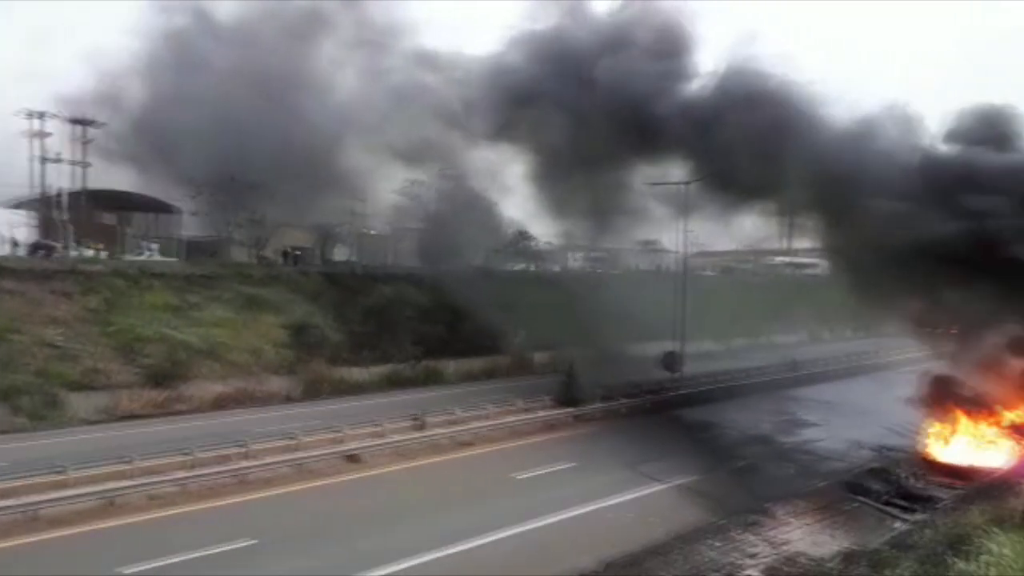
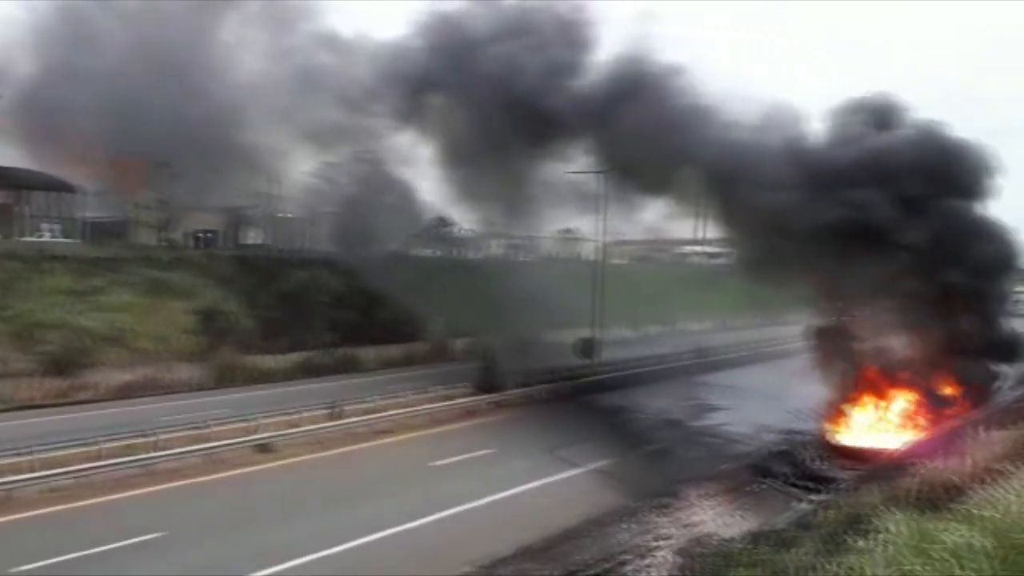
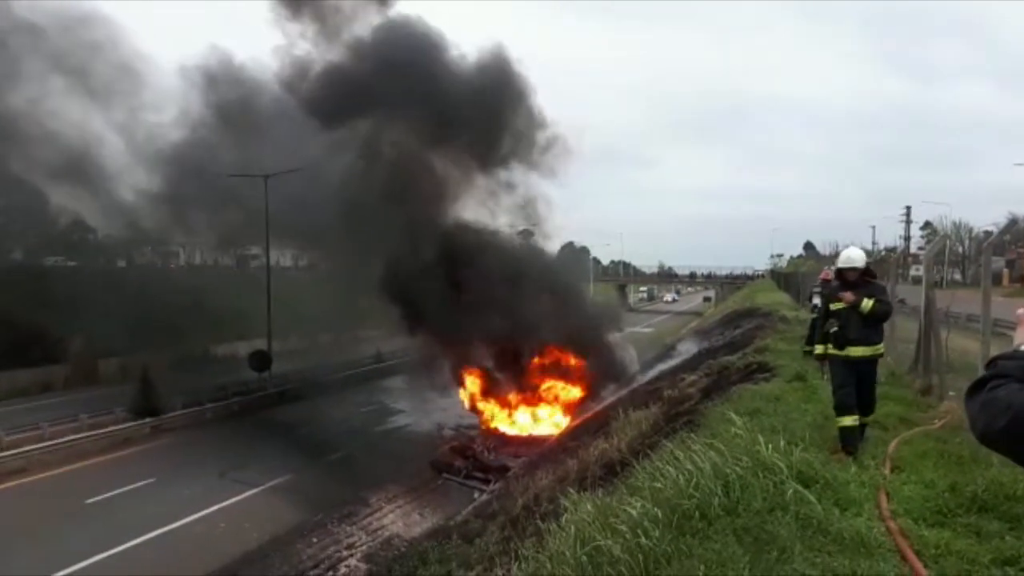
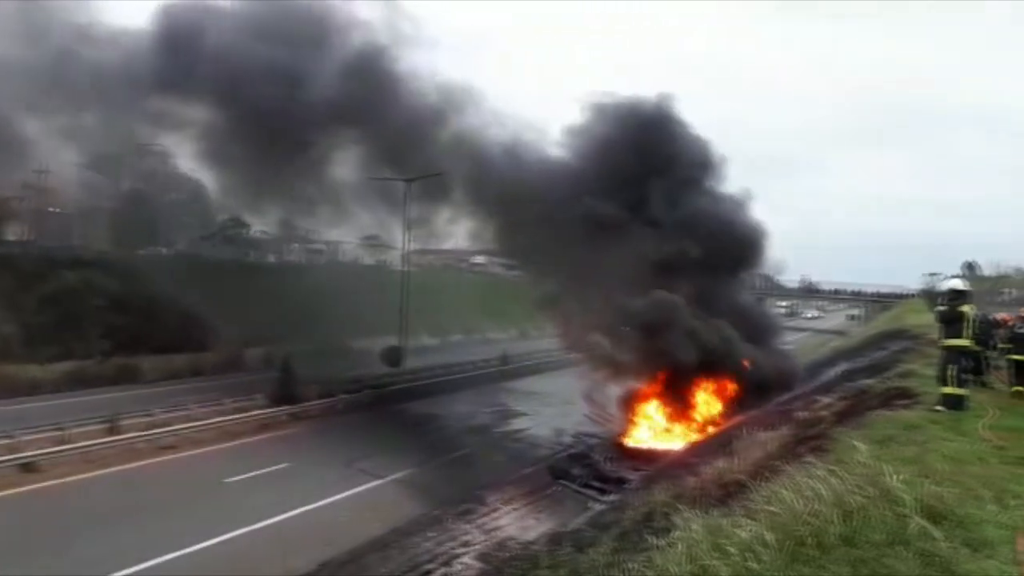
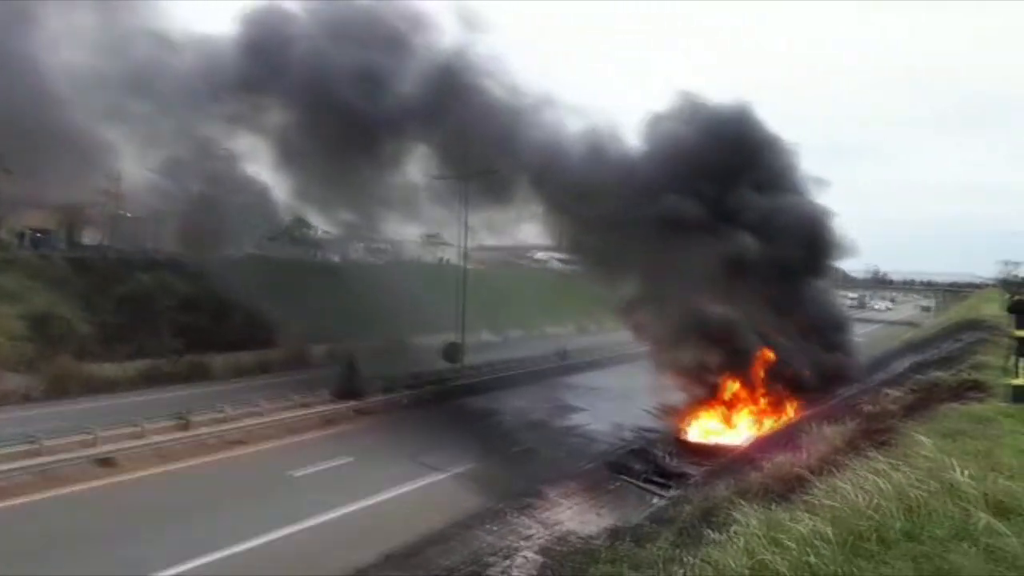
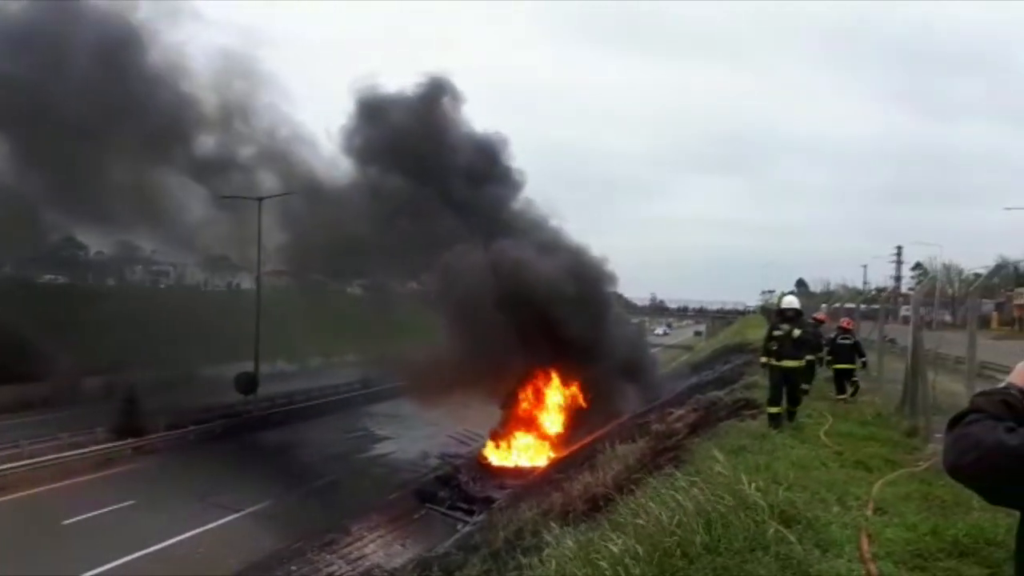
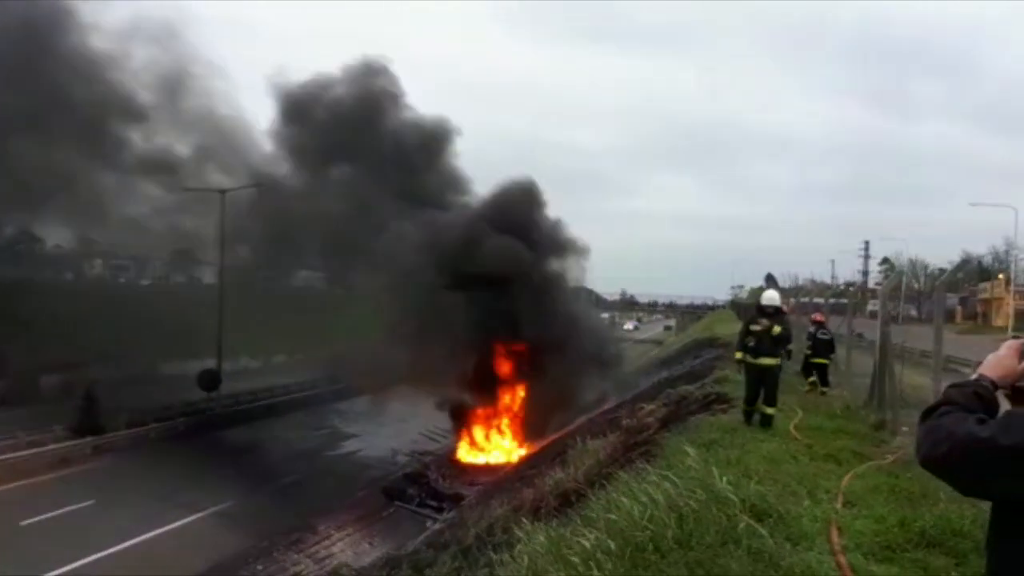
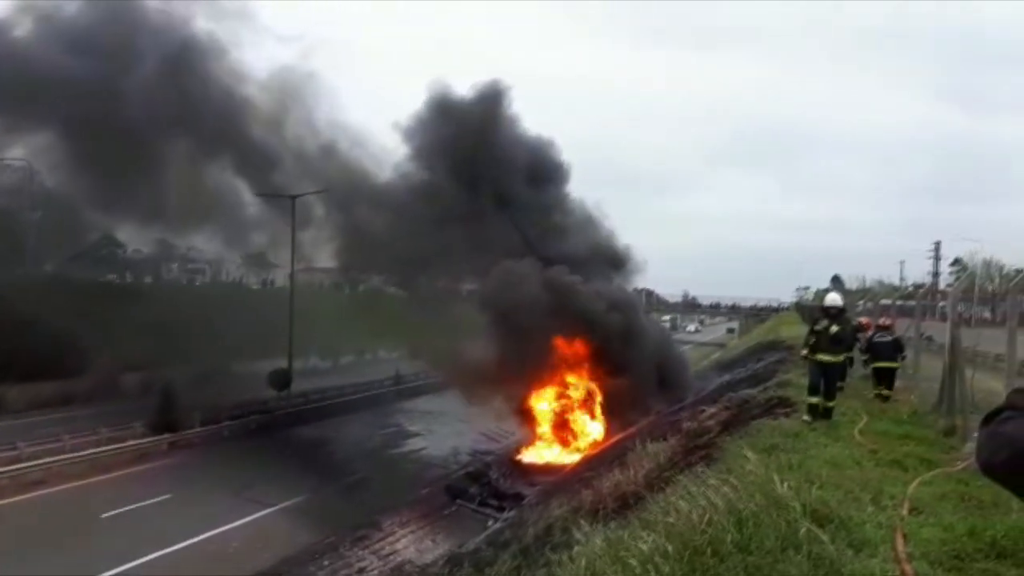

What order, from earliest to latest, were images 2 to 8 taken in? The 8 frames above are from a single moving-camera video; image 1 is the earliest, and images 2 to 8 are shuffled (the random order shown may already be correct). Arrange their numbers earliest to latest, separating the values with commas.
2, 5, 4, 8, 6, 7, 3
